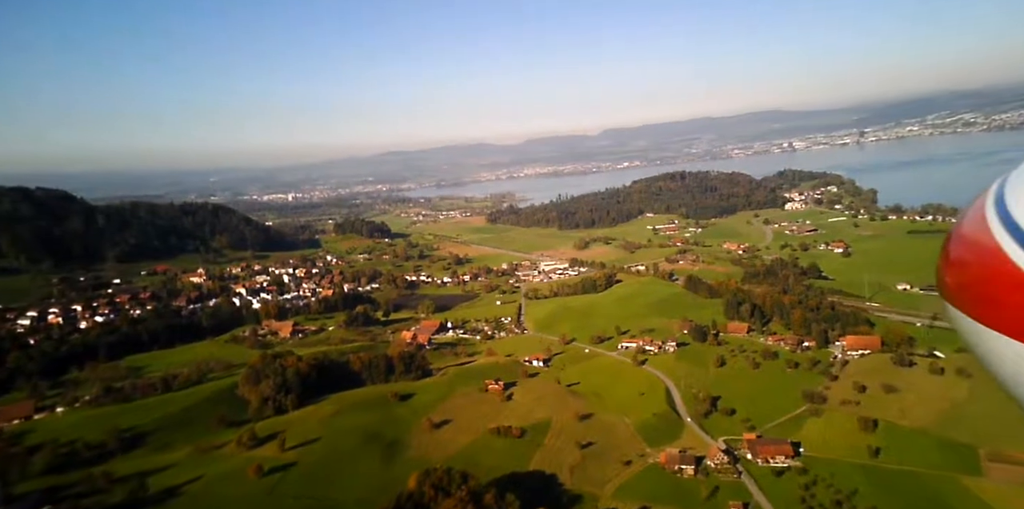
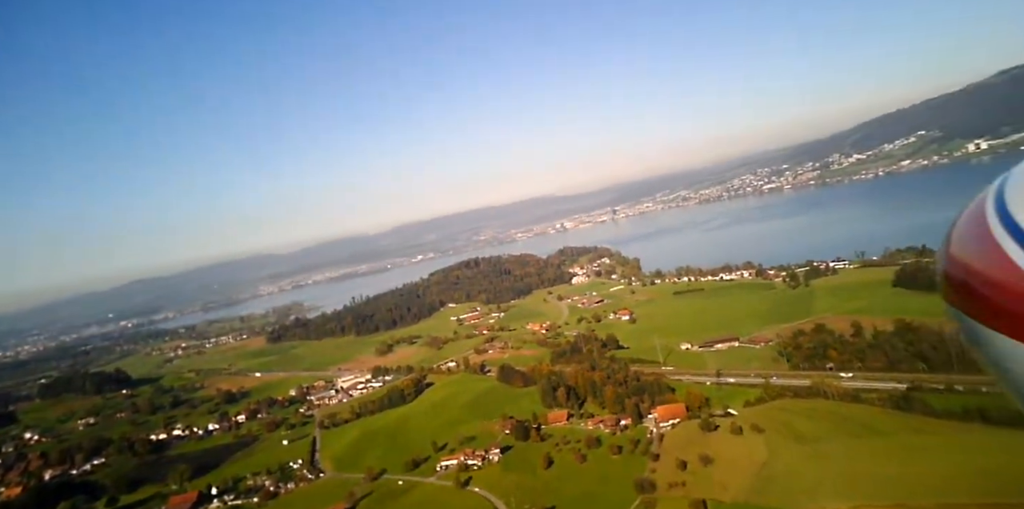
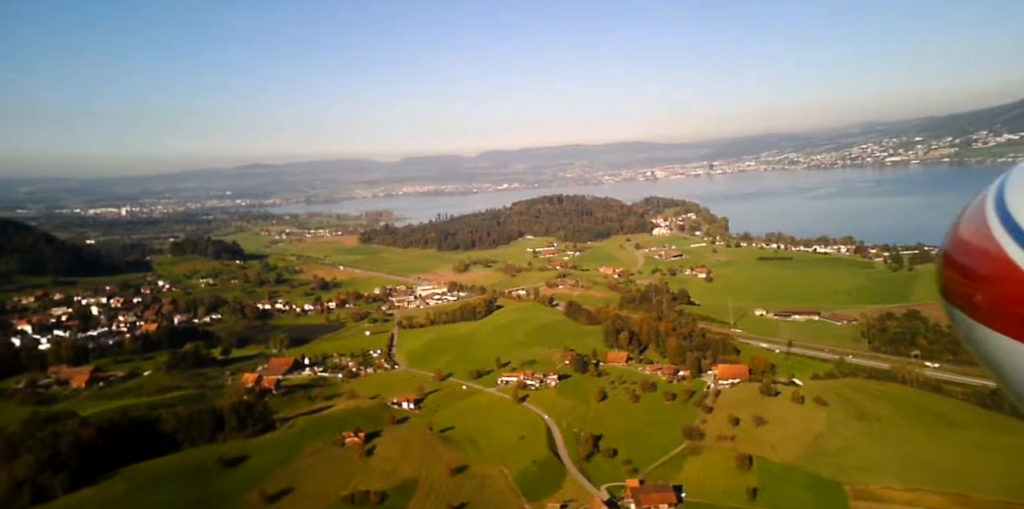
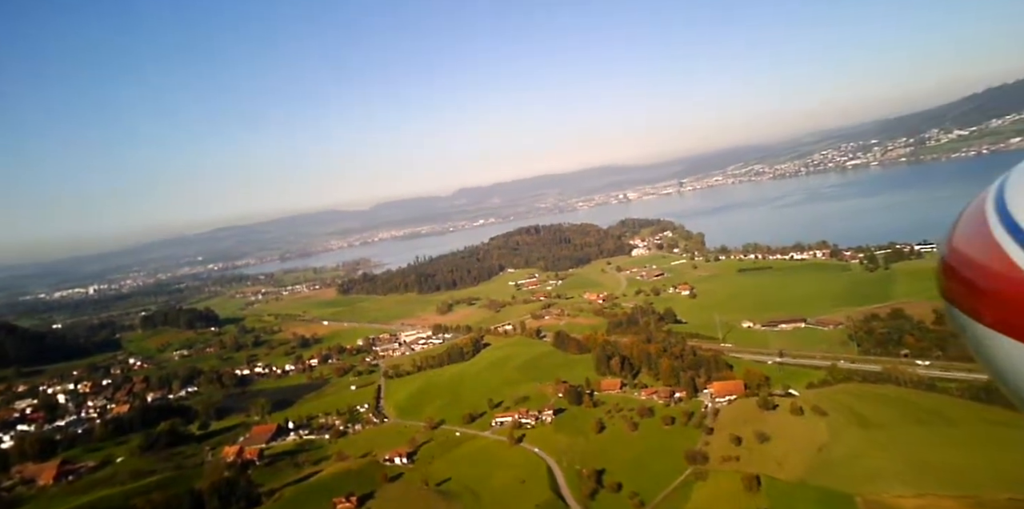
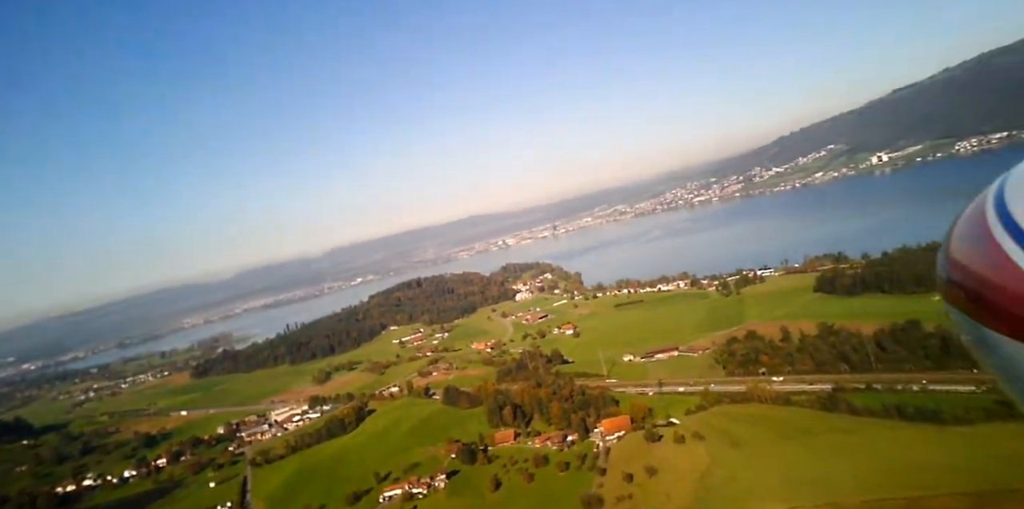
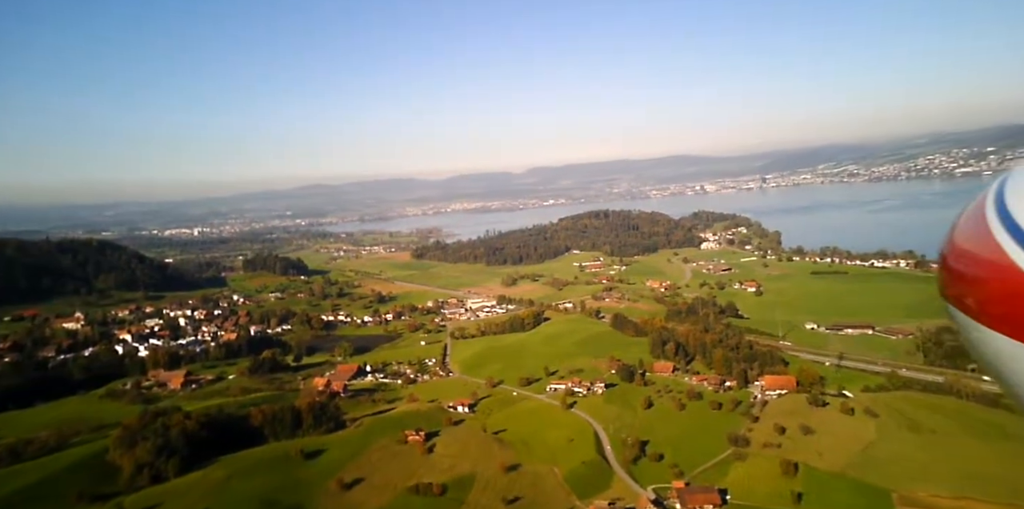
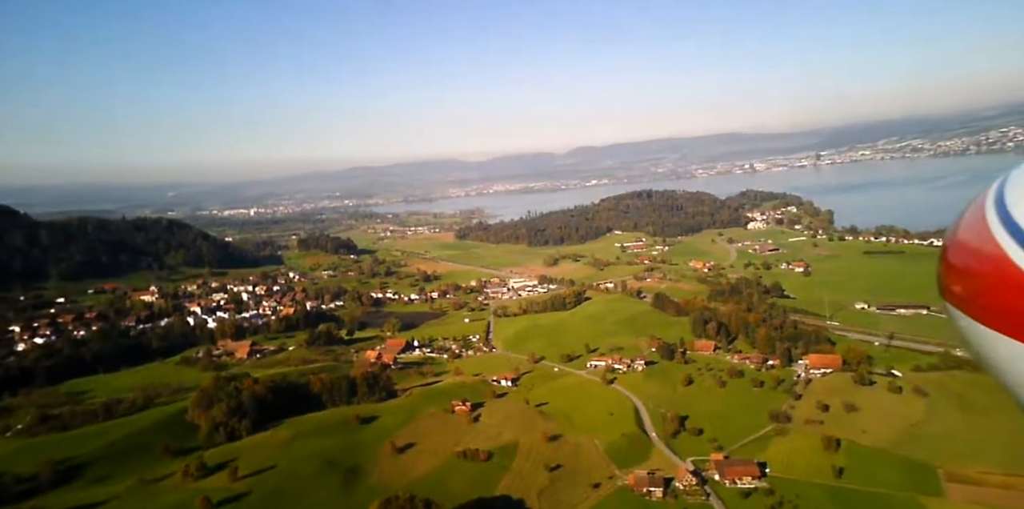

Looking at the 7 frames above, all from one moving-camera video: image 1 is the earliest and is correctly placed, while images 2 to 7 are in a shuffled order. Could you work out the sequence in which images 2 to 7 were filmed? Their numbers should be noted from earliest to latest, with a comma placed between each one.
7, 6, 3, 4, 2, 5
